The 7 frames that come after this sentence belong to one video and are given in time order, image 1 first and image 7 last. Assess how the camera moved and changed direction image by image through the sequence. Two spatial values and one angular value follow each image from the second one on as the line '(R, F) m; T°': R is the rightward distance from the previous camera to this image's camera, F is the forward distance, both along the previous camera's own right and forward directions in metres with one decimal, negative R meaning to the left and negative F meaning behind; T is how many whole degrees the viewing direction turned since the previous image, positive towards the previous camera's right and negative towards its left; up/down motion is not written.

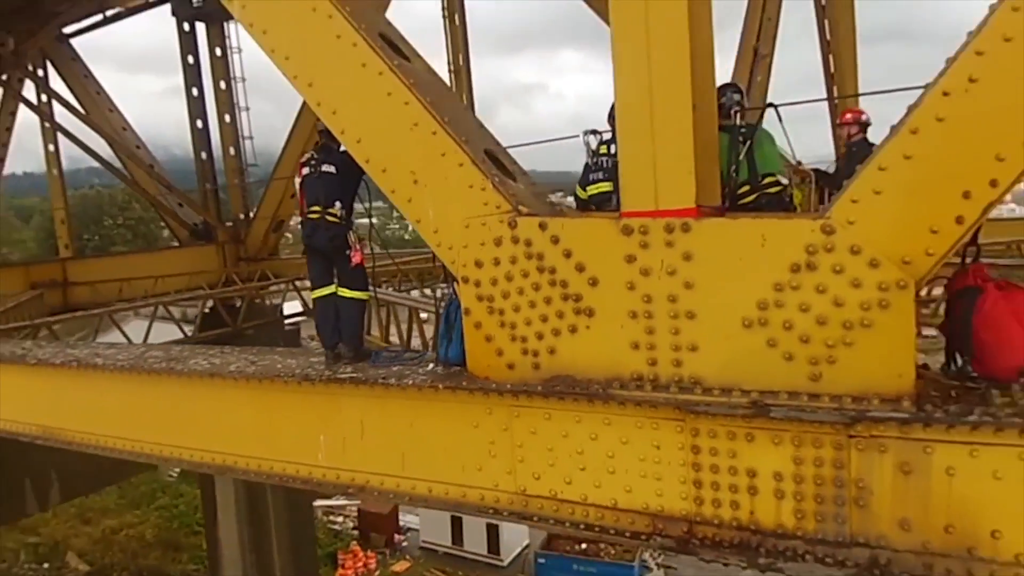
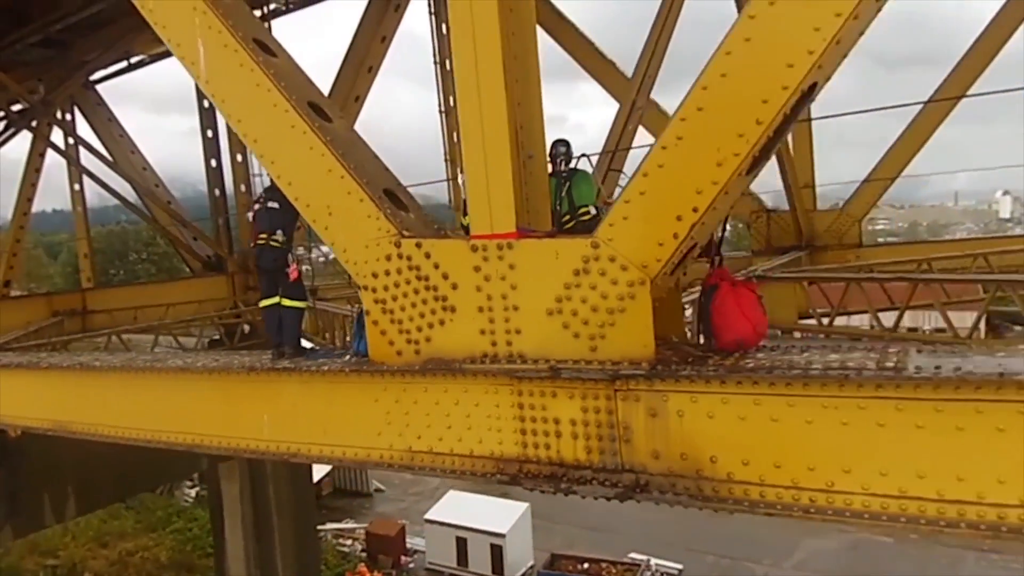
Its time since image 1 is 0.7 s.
(+0.4, -0.5) m; -2°
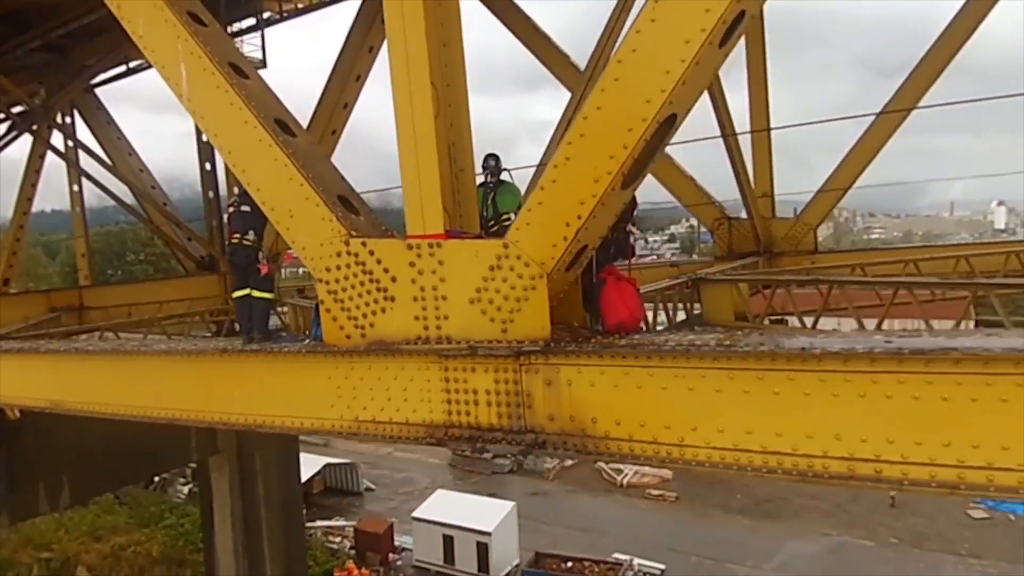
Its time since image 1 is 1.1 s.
(+0.2, -0.3) m; 0°
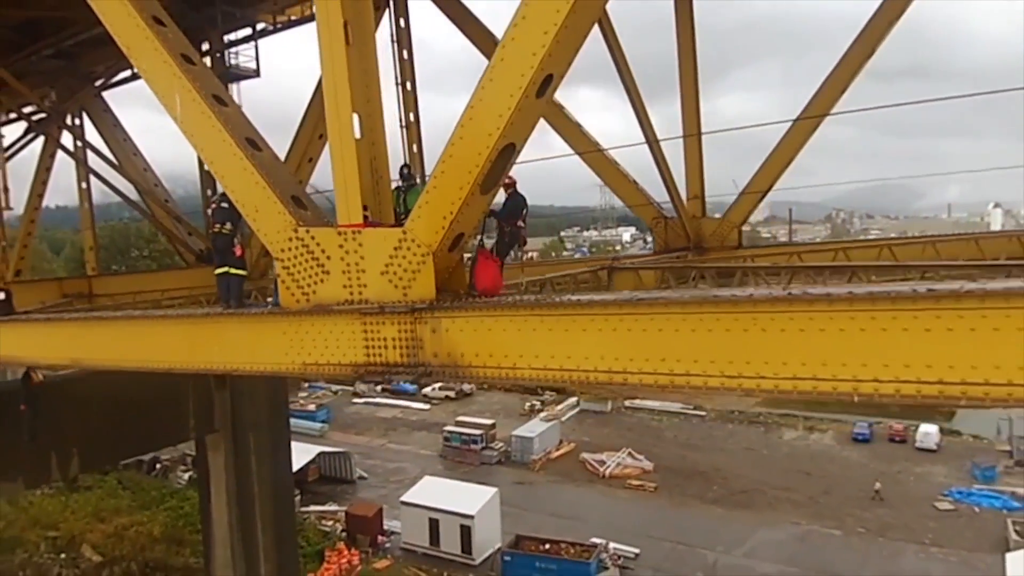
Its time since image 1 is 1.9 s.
(+0.4, -0.8) m; 0°
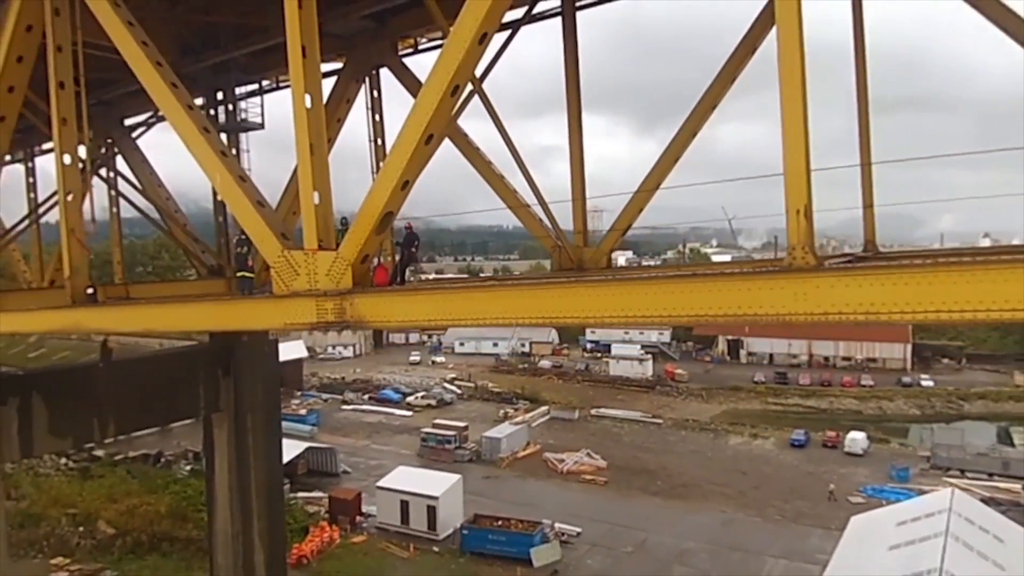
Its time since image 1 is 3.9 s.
(+0.9, -2.6) m; 0°
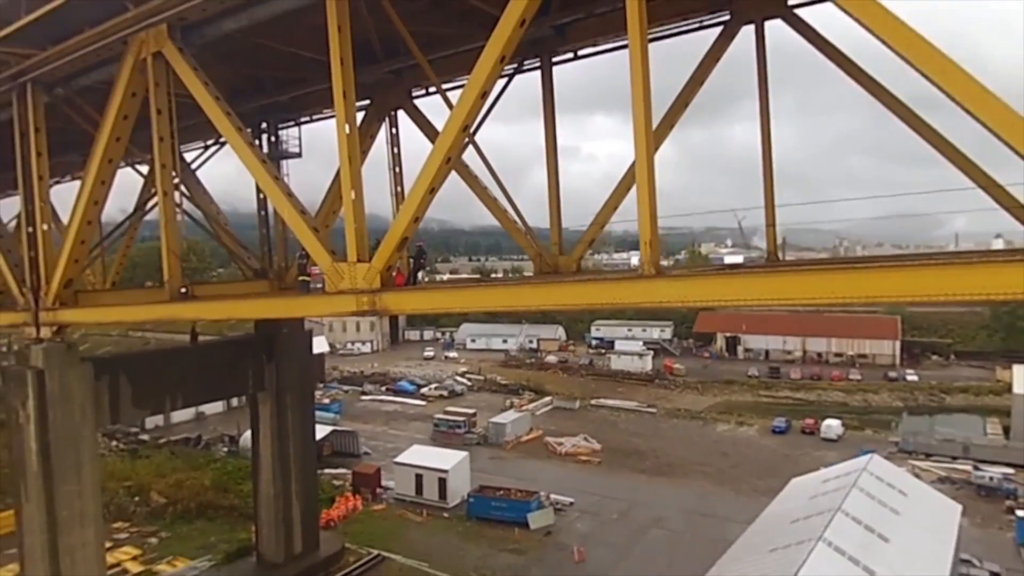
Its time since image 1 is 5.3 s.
(+0.4, -2.5) m; -1°
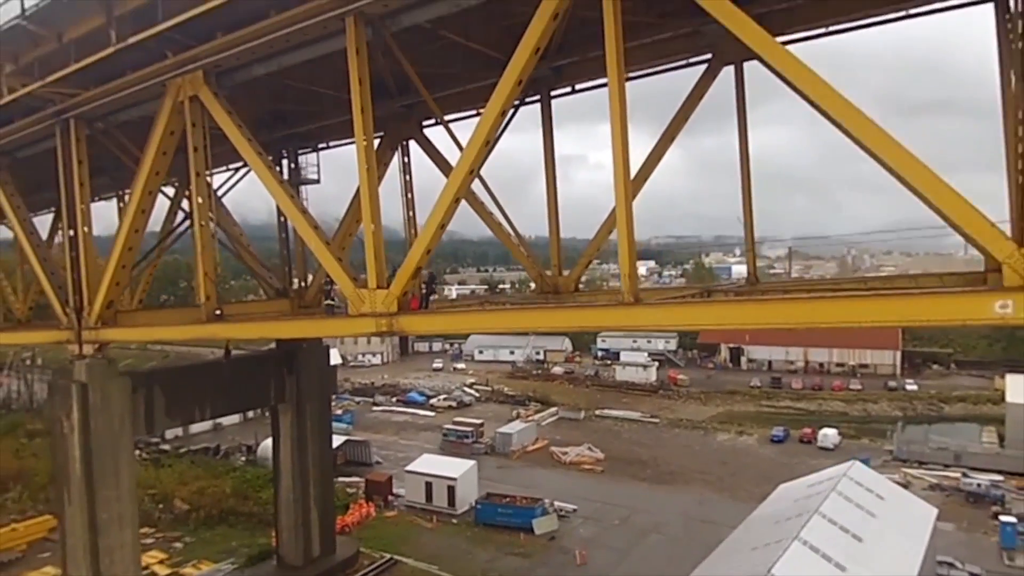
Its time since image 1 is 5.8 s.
(+0.1, -1.1) m; -1°
